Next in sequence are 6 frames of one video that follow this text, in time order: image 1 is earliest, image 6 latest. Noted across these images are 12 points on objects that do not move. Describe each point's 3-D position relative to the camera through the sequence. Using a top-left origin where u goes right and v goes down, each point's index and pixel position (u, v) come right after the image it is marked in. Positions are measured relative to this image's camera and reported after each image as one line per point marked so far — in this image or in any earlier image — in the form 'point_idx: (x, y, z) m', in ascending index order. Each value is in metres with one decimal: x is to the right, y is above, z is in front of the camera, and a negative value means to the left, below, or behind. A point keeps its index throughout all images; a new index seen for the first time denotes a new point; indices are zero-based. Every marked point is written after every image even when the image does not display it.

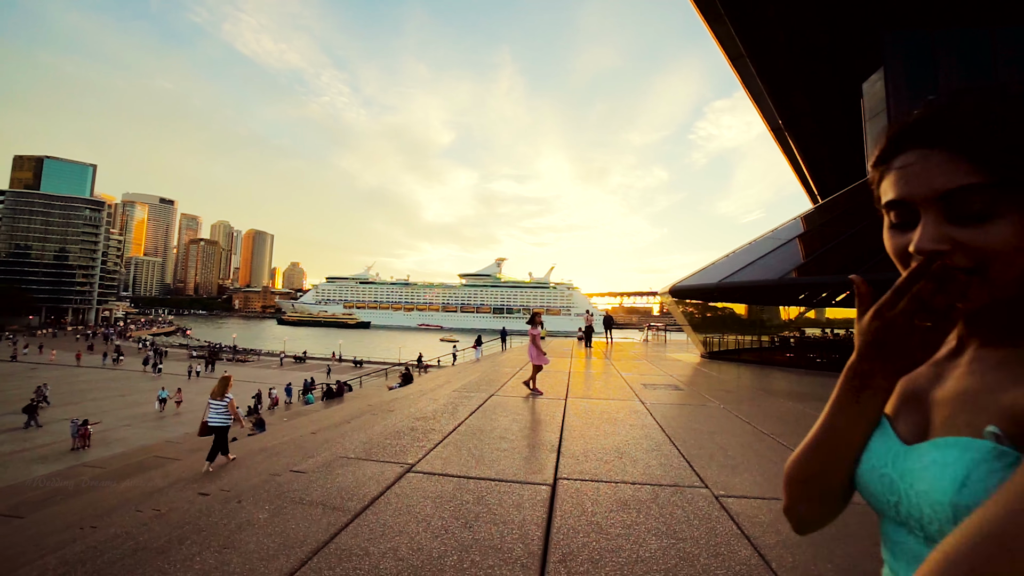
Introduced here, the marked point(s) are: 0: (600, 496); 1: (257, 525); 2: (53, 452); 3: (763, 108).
0: (+0.5, -1.3, +2.7) m
1: (-1.3, -1.2, +2.2) m
2: (-16.1, -5.8, +15.0) m
3: (+7.3, +5.1, +12.3) m
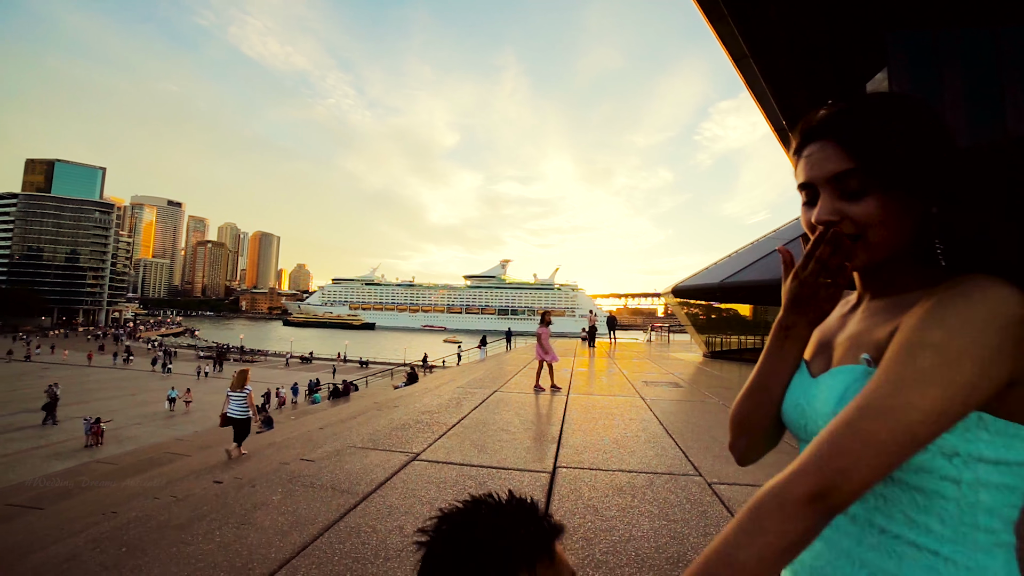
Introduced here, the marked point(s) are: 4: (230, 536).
0: (+0.6, -1.2, +2.8) m
1: (-1.3, -1.2, +2.4) m
2: (-15.9, -5.8, +15.3) m
3: (+7.5, +5.1, +12.3) m
4: (-1.3, -1.2, +2.0) m
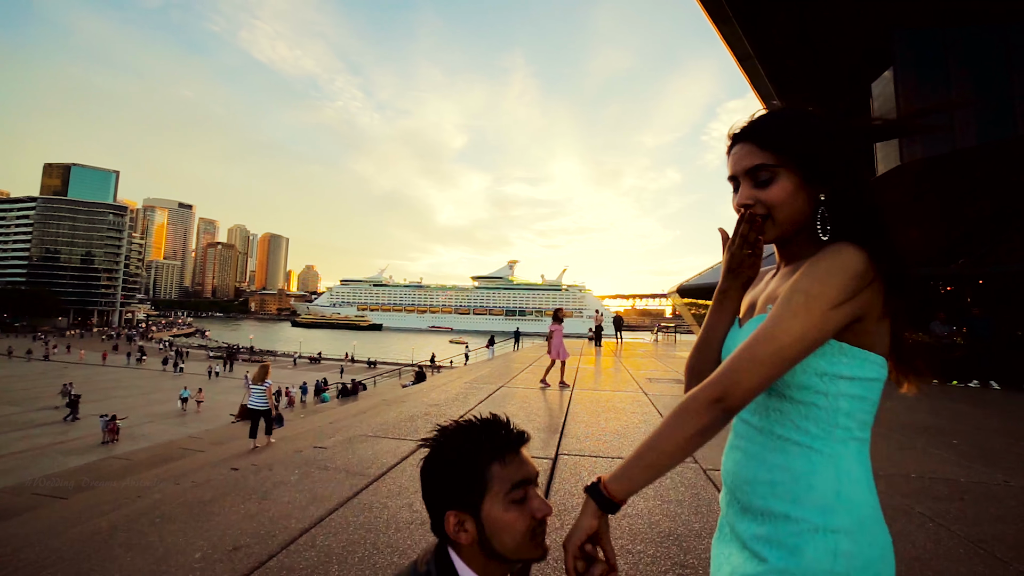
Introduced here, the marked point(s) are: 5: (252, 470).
0: (+0.6, -1.2, +2.9) m
1: (-1.3, -1.2, +2.5) m
2: (-15.7, -5.8, +15.7) m
3: (+7.6, +5.1, +12.3) m
4: (-1.3, -1.1, +2.2) m
5: (-2.0, -1.4, +3.3) m
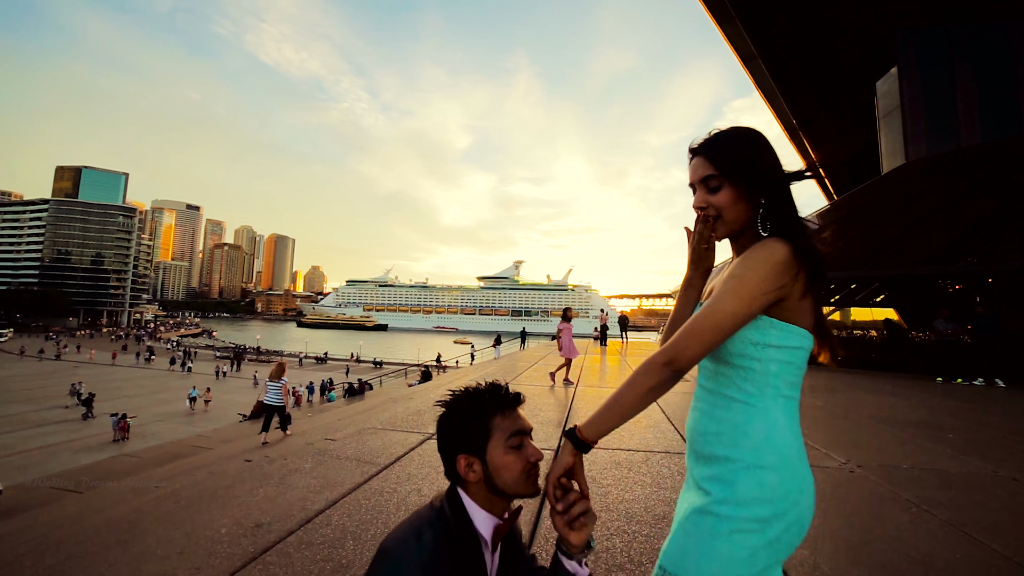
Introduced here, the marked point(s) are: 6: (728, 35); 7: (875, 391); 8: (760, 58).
0: (+0.6, -1.2, +3.0) m
1: (-1.3, -1.1, +2.7) m
2: (-15.5, -5.8, +16.0) m
3: (+7.8, +5.1, +12.4) m
4: (-1.3, -1.1, +2.3) m
5: (-2.0, -1.4, +3.5) m
6: (+4.7, +5.4, +9.2) m
7: (+5.9, -1.7, +7.0) m
8: (+5.8, +5.3, +9.9) m
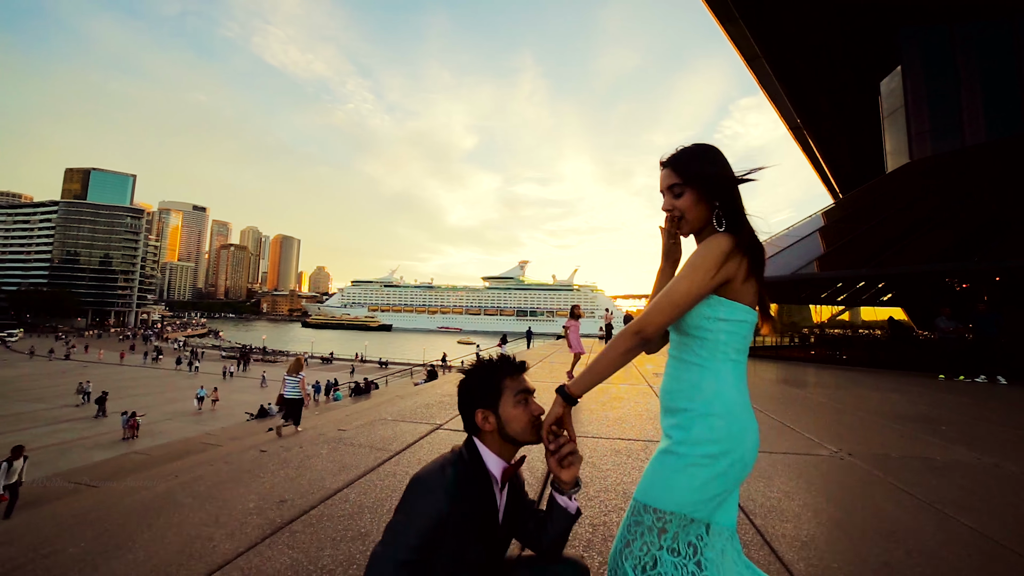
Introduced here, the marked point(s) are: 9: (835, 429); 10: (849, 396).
0: (+0.6, -1.2, +3.1) m
1: (-1.3, -1.1, +2.8) m
2: (-15.3, -5.8, +16.3) m
3: (+7.9, +5.2, +12.4) m
4: (-1.3, -1.1, +2.5) m
5: (-1.9, -1.4, +3.6) m
6: (+4.8, +5.5, +9.3) m
7: (+6.0, -1.7, +7.1) m
8: (+5.9, +5.4, +10.0) m
9: (+2.9, -1.3, +3.9) m
10: (+5.0, -1.6, +6.4) m
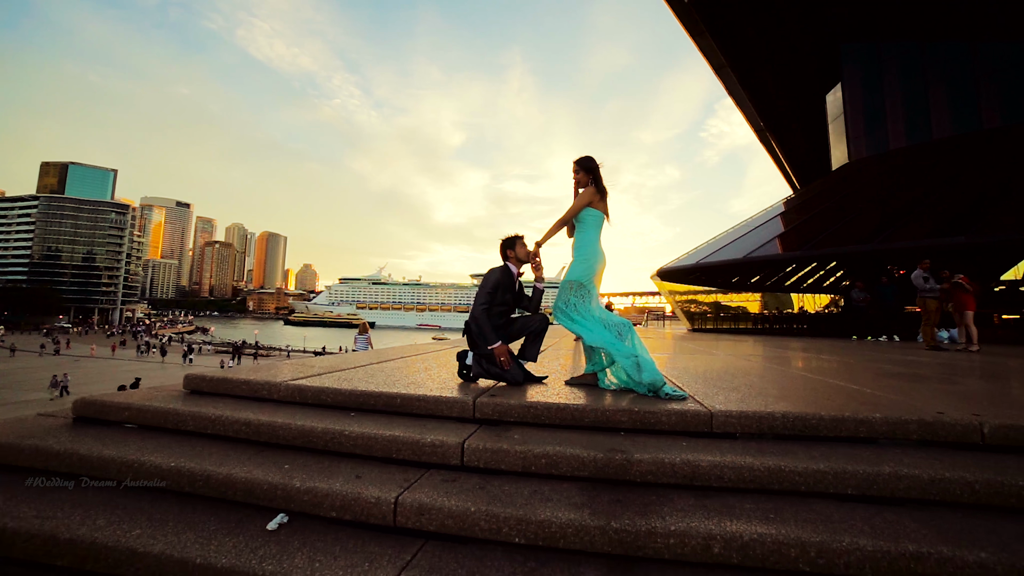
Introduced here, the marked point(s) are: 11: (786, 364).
0: (+0.6, -0.7, +4.7) m
1: (-1.3, -0.7, +4.3) m
2: (-15.7, -5.3, +17.4) m
3: (+7.6, +5.7, +14.1) m
4: (-1.3, -0.6, +4.0) m
5: (-2.0, -0.9, +5.1) m
6: (+4.6, +6.0, +10.9) m
7: (+5.9, -1.2, +8.8) m
8: (+5.7, +5.9, +11.6) m
9: (+2.9, -0.8, +5.5) m
10: (+4.9, -1.1, +8.0) m
11: (+2.8, -0.7, +4.4) m
